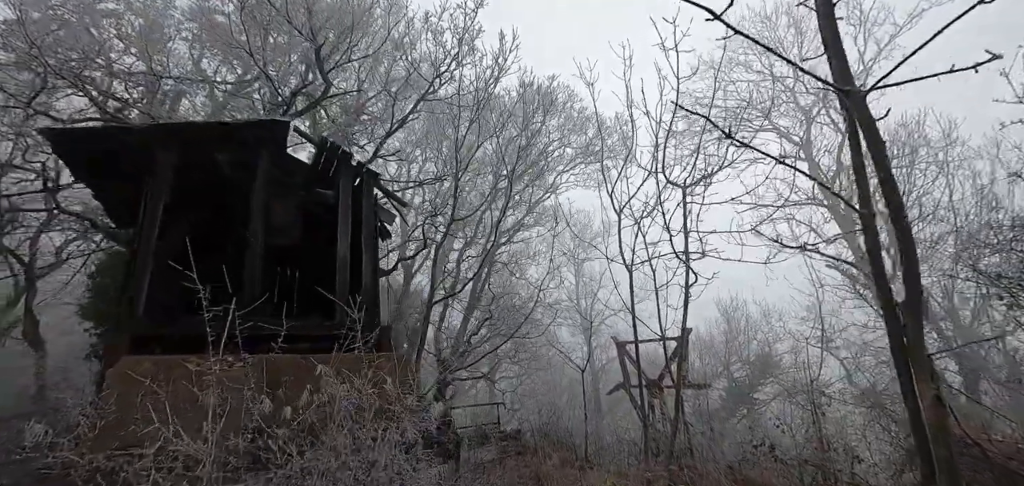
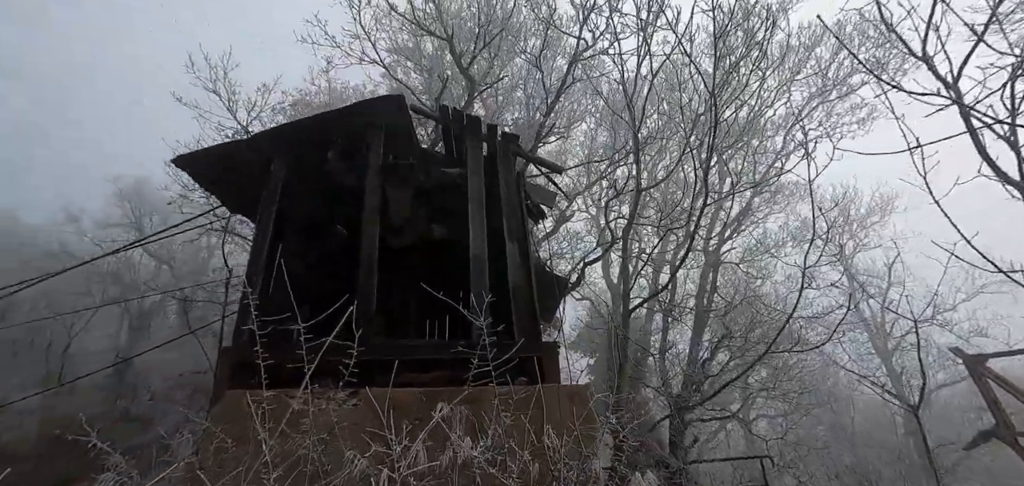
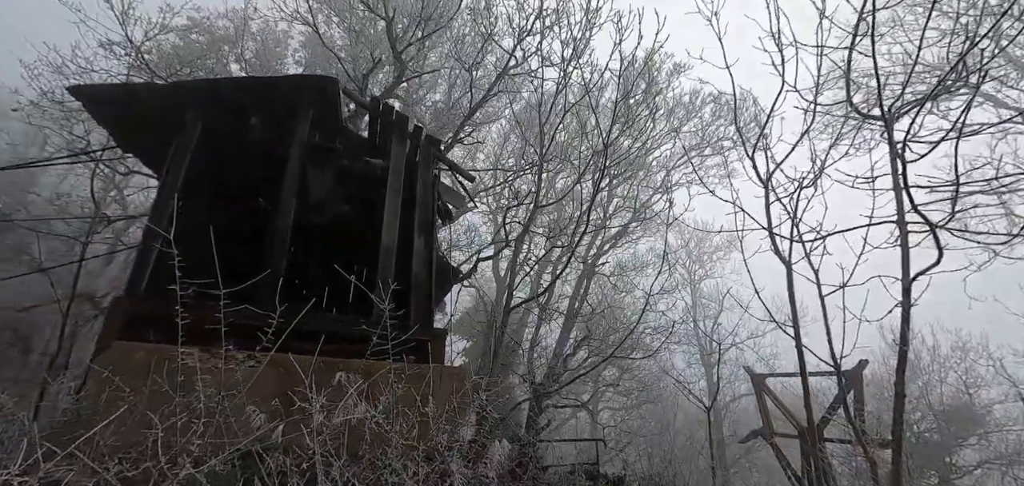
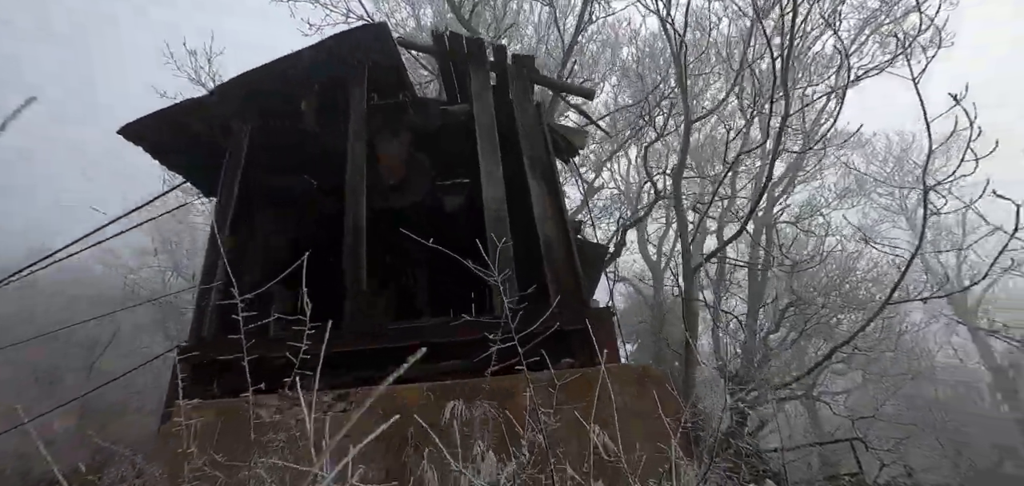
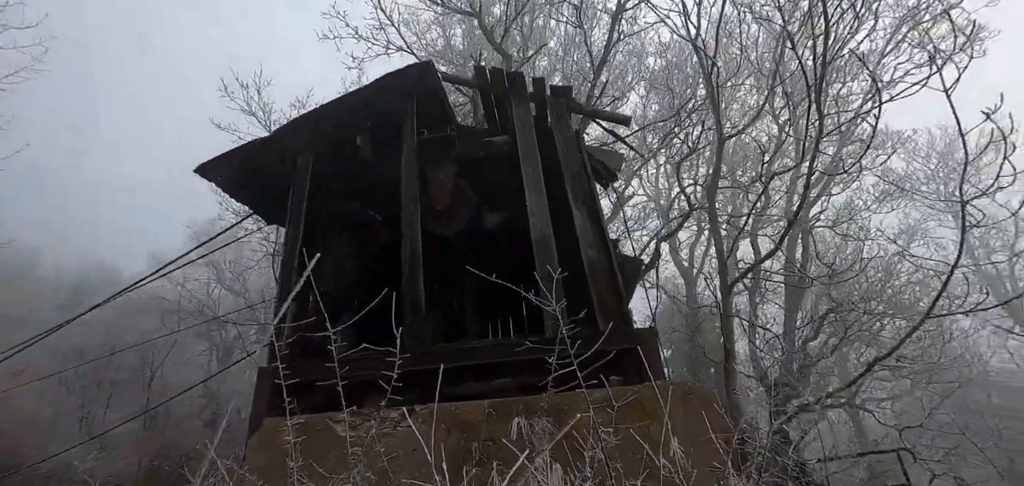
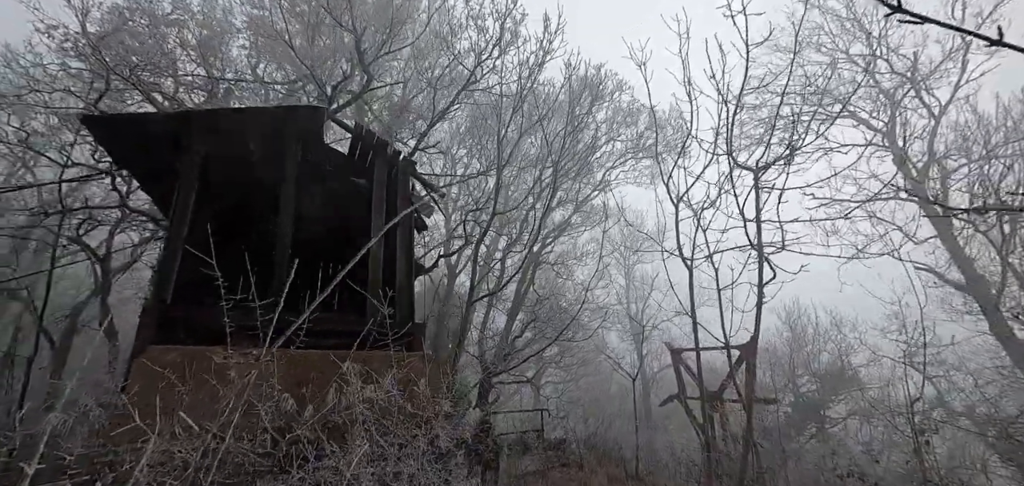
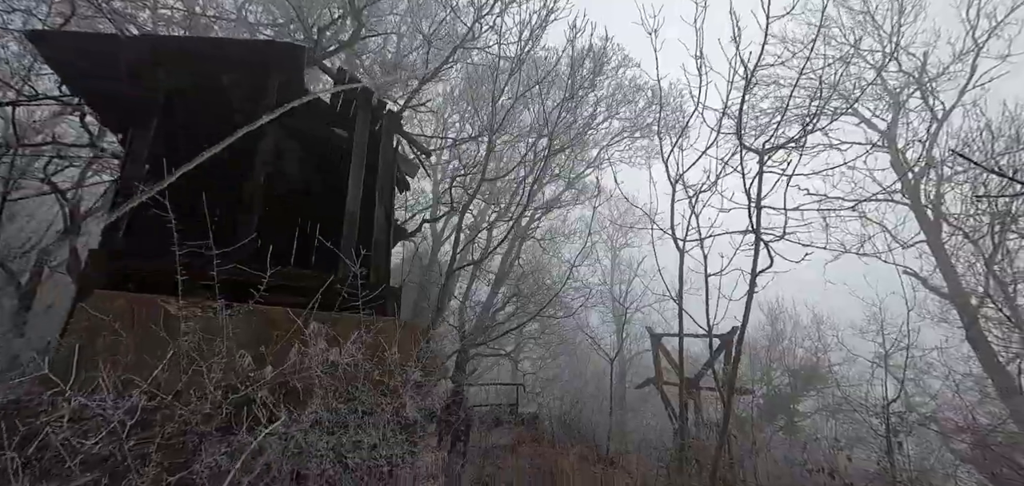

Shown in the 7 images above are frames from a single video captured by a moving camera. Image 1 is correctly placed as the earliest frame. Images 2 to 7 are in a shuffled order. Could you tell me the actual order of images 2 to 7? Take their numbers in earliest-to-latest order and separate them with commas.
6, 7, 3, 2, 5, 4
